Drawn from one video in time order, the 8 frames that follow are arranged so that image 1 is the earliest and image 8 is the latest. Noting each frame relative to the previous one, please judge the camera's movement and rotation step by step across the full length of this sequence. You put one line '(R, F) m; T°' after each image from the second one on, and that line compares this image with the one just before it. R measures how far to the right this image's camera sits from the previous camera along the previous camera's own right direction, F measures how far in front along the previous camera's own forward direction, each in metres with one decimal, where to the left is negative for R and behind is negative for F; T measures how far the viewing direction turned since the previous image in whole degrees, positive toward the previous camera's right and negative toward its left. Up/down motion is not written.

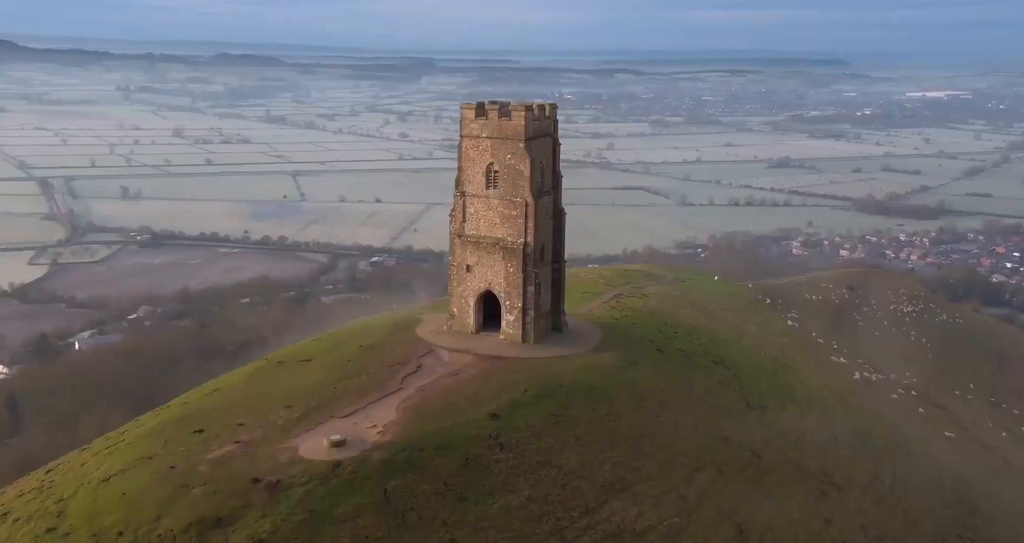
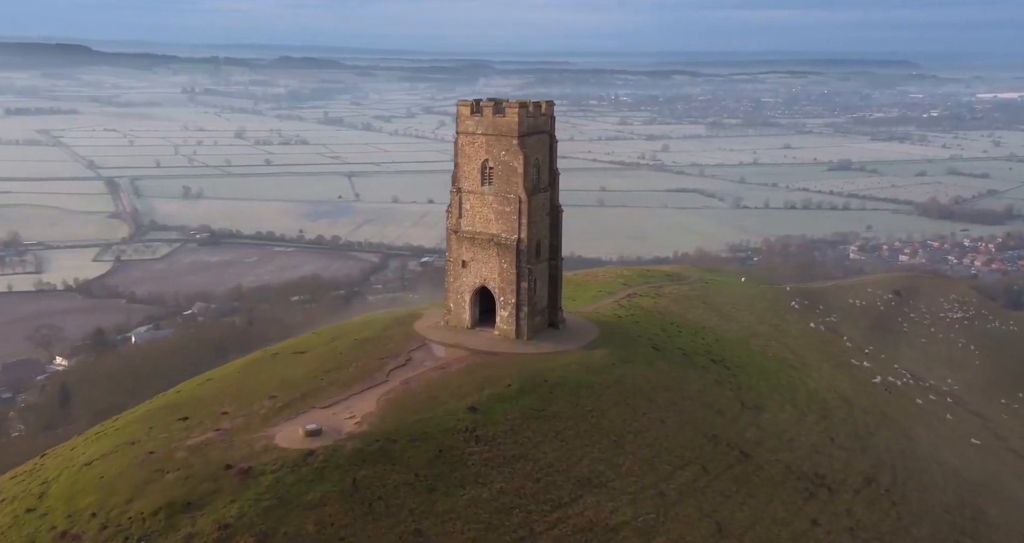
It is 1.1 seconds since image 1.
(+1.5, -0.1) m; -3°
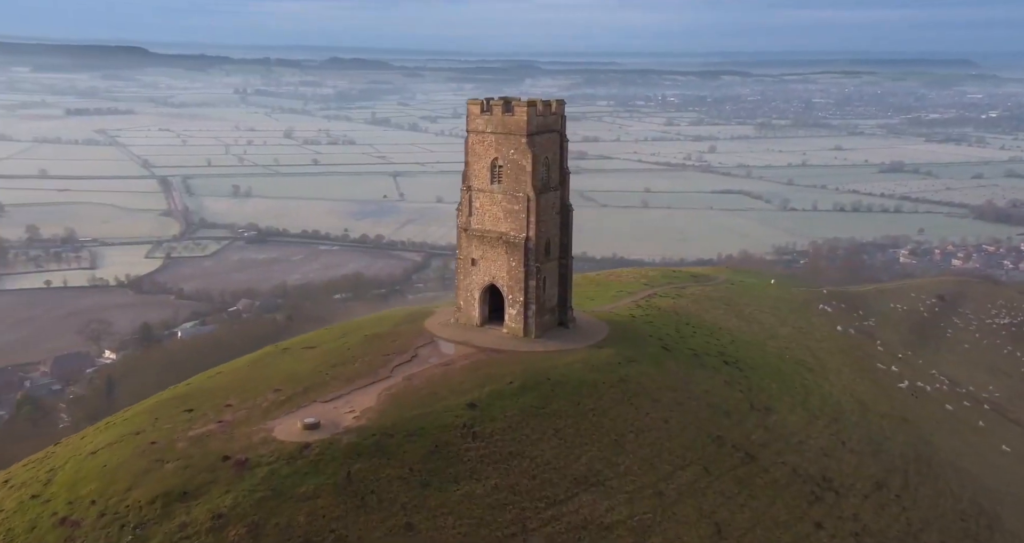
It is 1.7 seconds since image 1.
(+0.9, -0.1) m; -2°
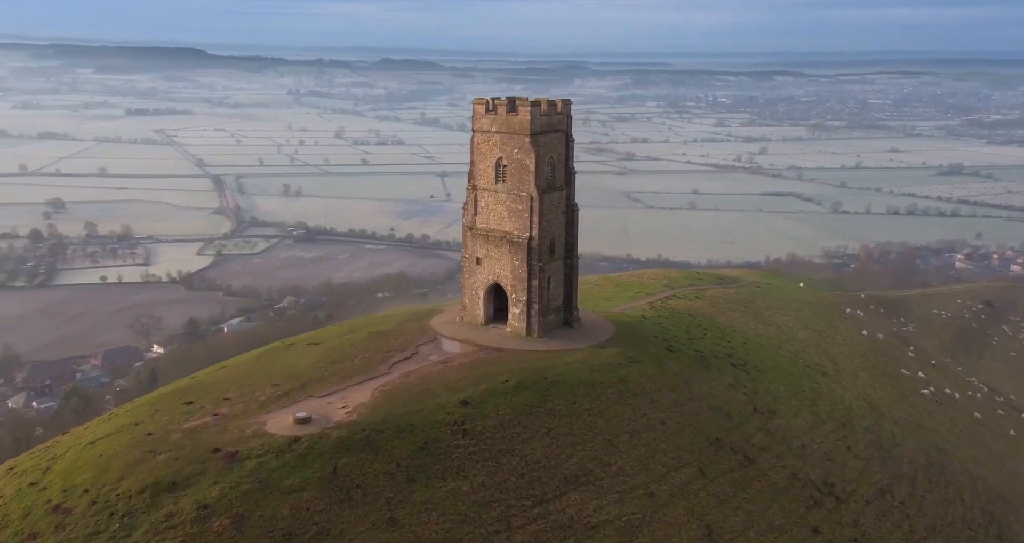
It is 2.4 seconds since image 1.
(+1.1, 0.0) m; -2°
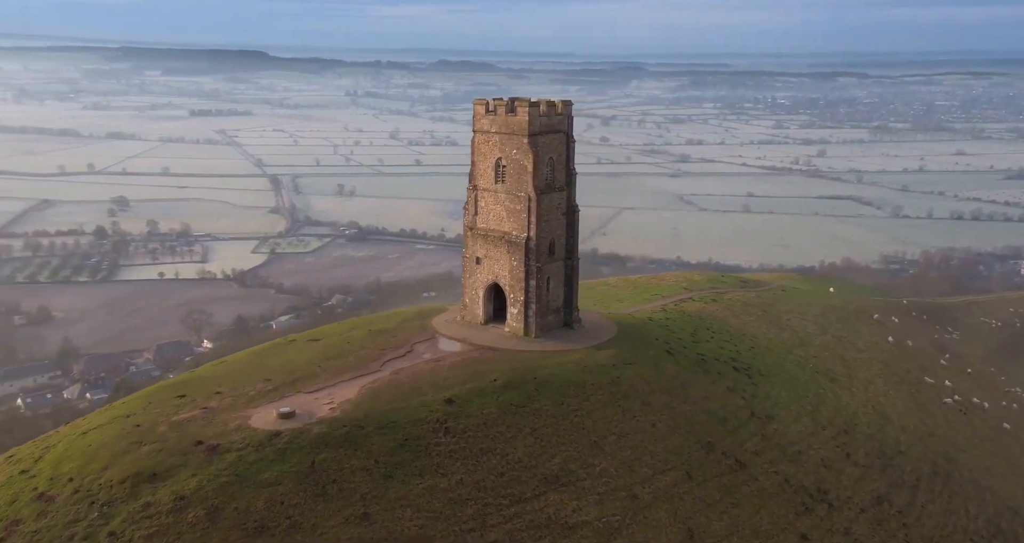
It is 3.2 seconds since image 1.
(+1.4, 0.0) m; -3°
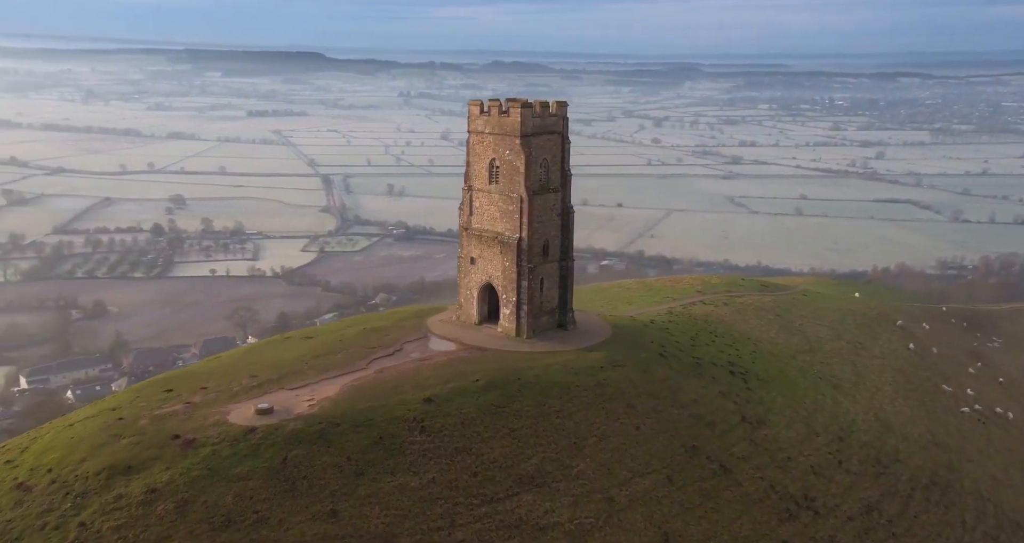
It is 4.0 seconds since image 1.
(+1.4, 0.0) m; -2°
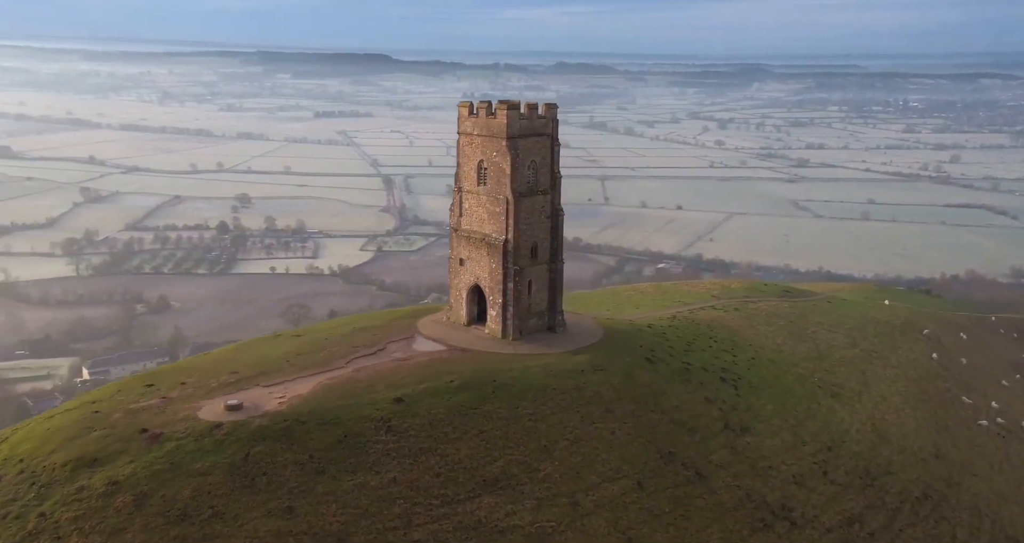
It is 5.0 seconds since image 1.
(+1.8, +0.1) m; -3°
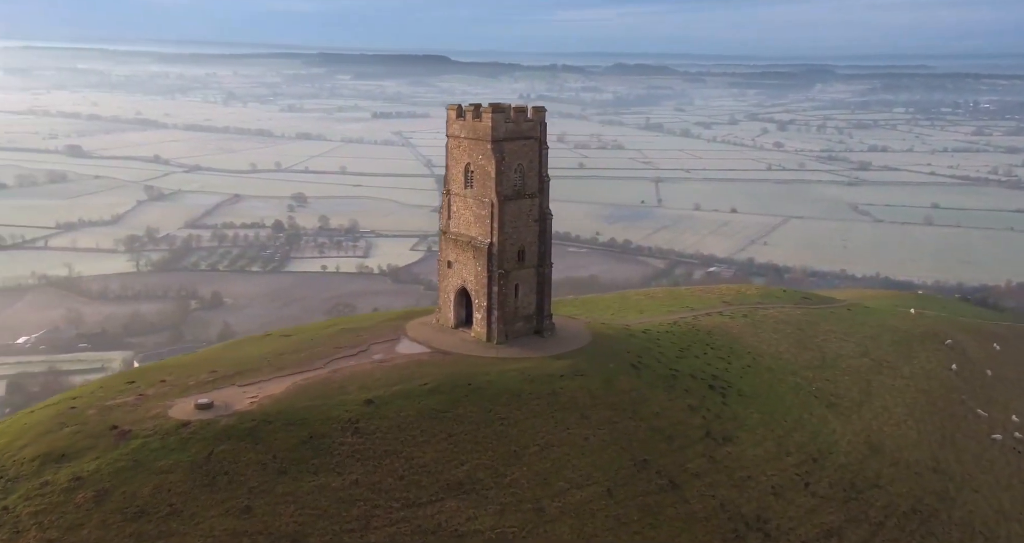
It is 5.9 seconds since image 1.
(+1.7, +0.1) m; -2°
